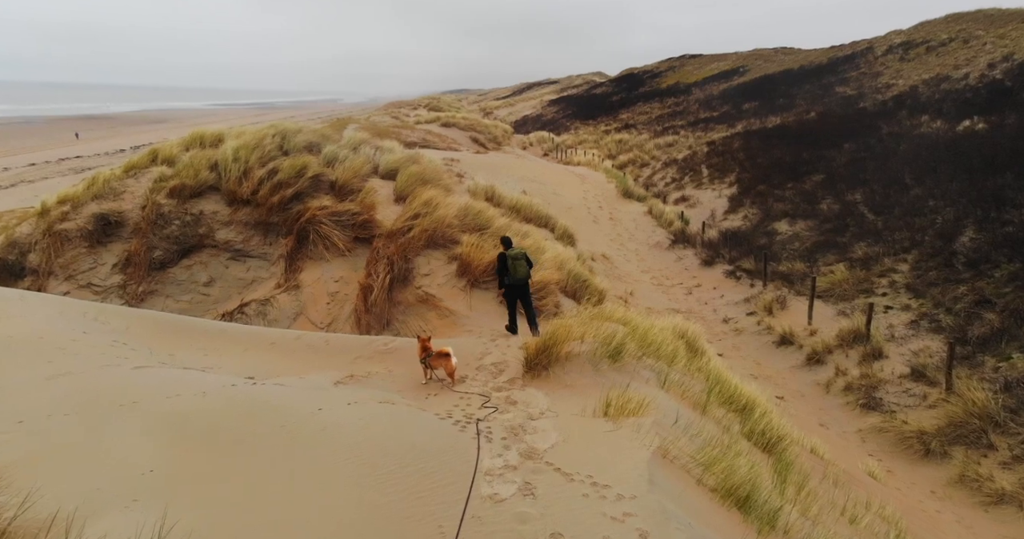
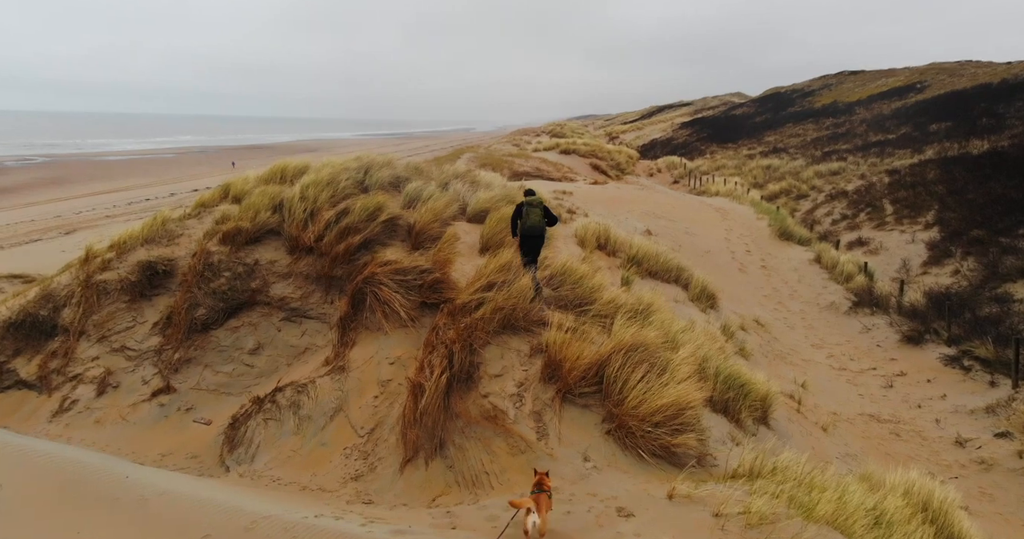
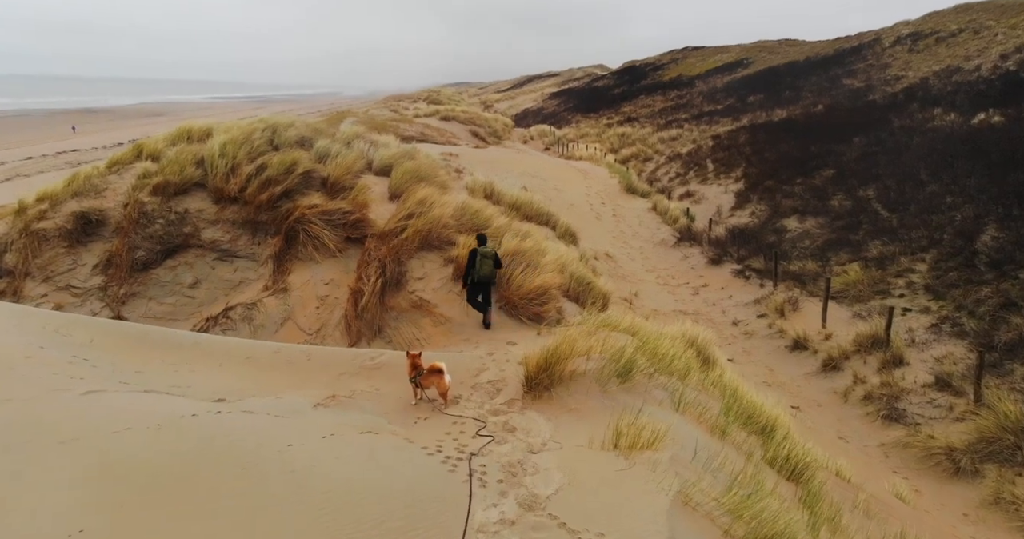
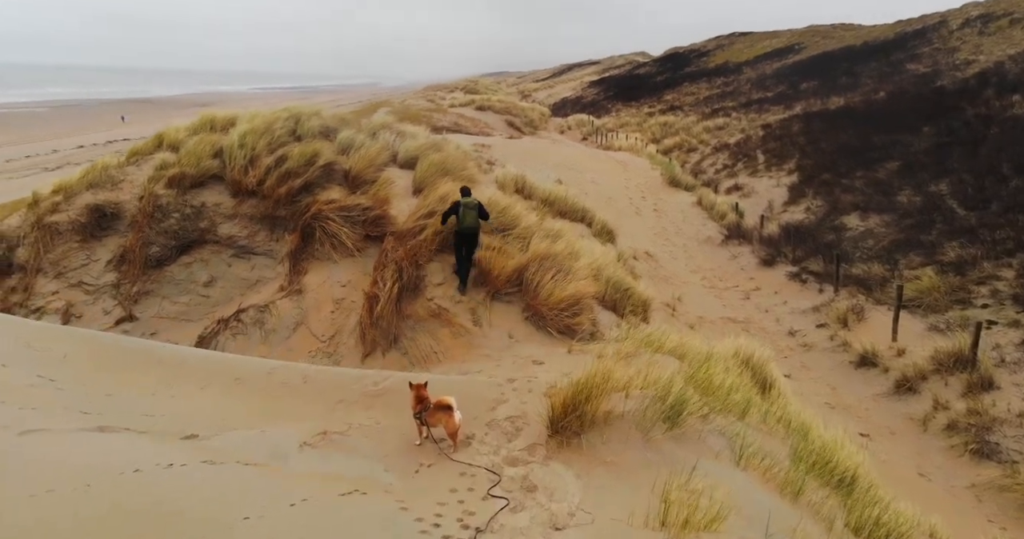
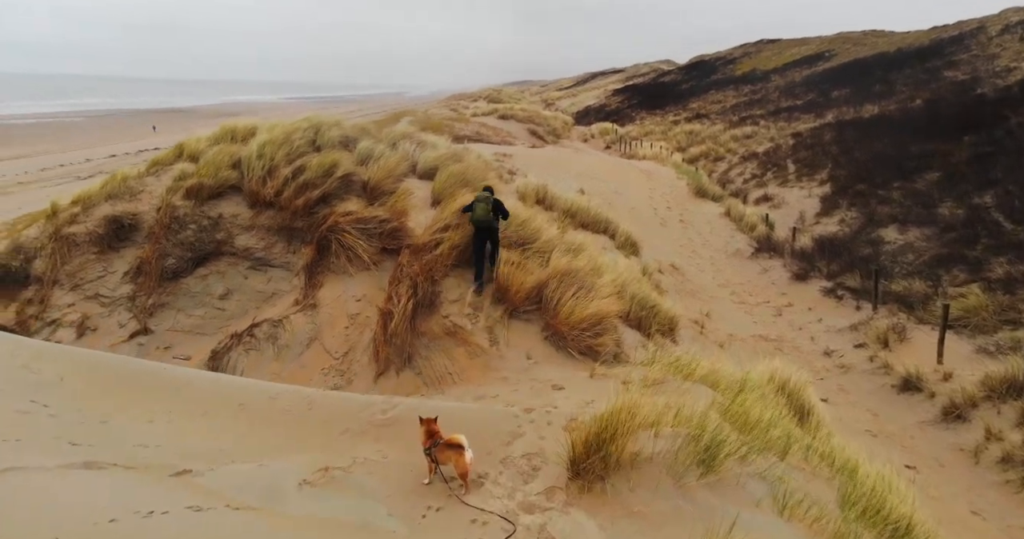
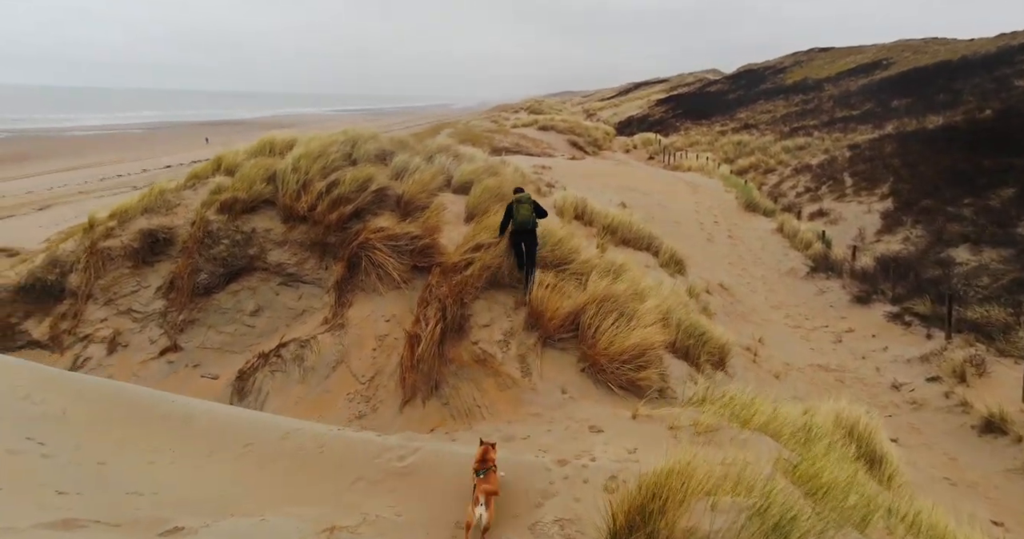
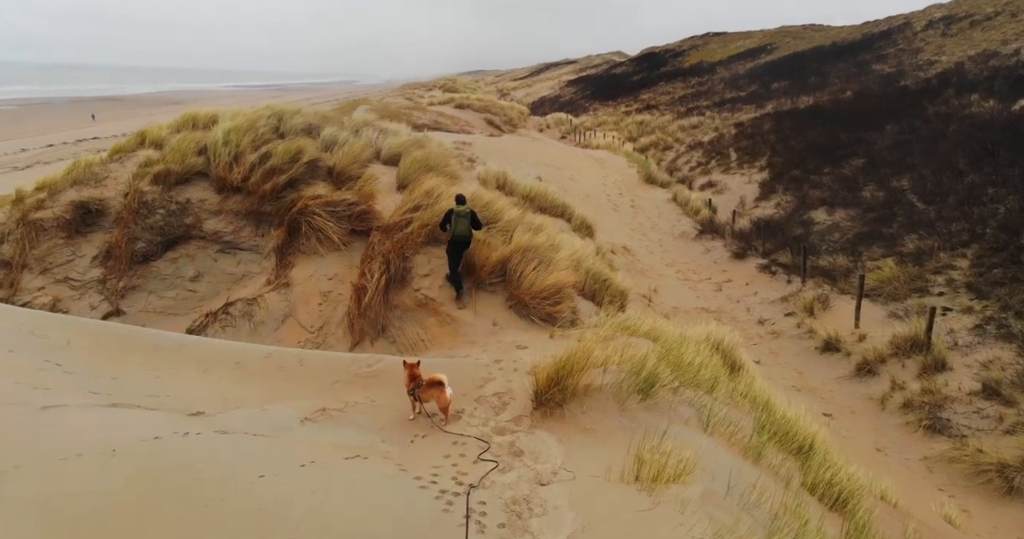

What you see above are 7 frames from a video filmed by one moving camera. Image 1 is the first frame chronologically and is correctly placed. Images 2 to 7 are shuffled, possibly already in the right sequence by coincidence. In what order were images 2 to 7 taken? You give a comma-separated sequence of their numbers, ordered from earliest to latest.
3, 7, 4, 5, 6, 2
